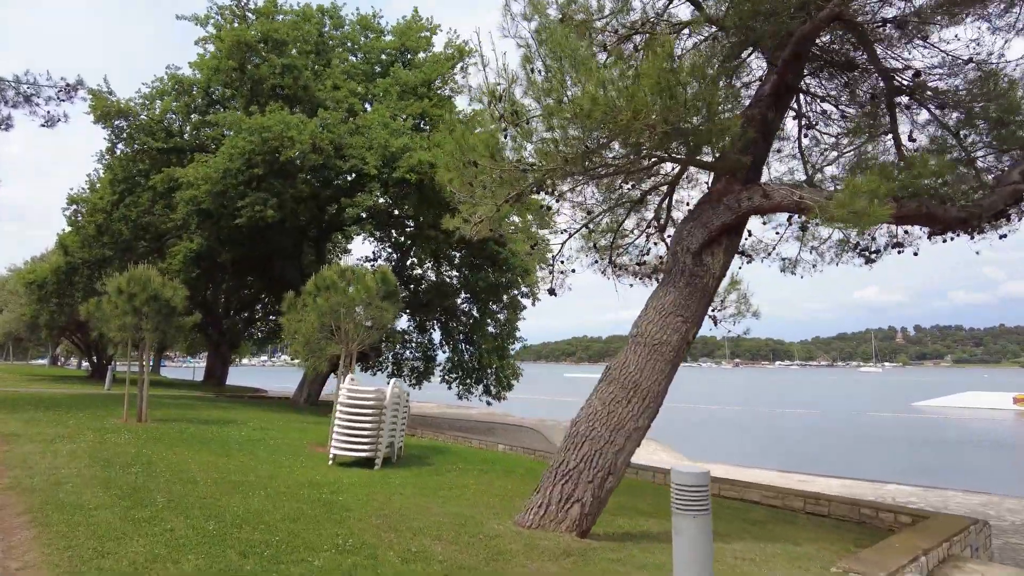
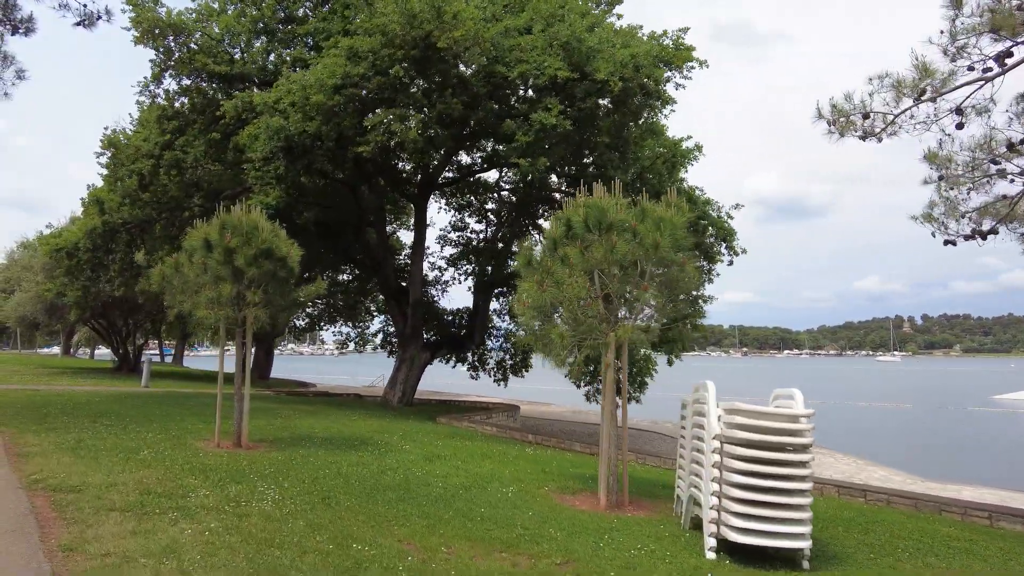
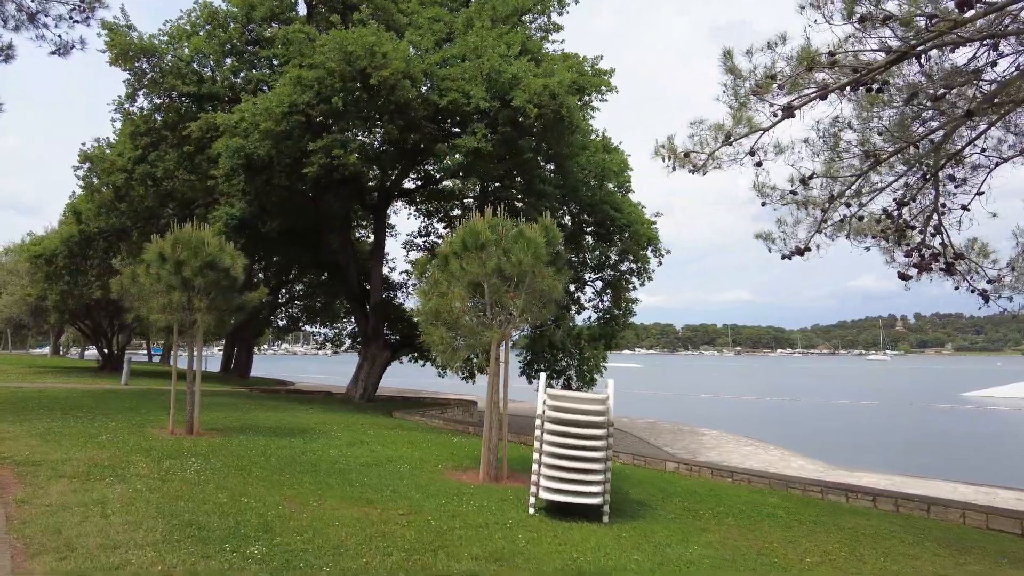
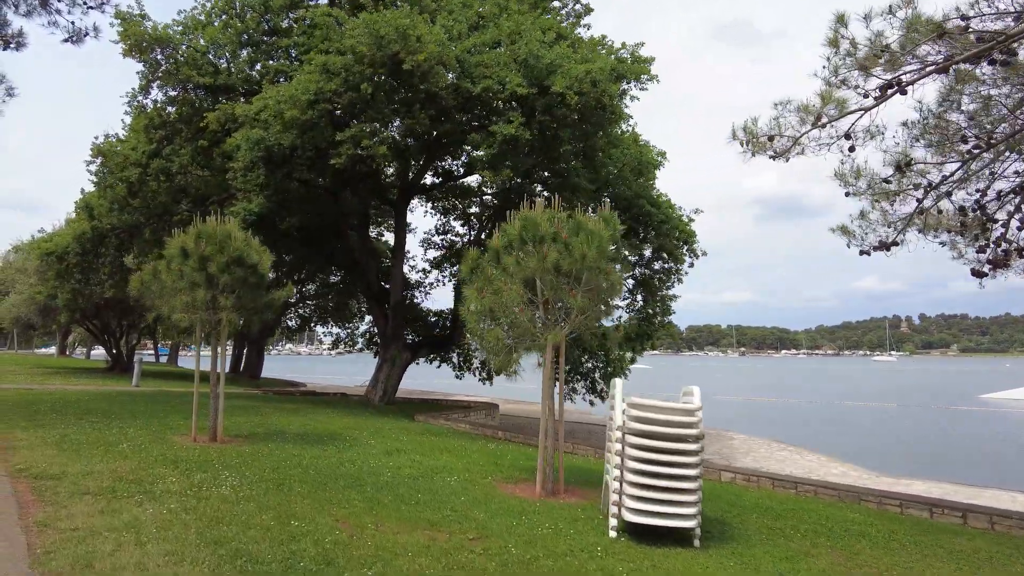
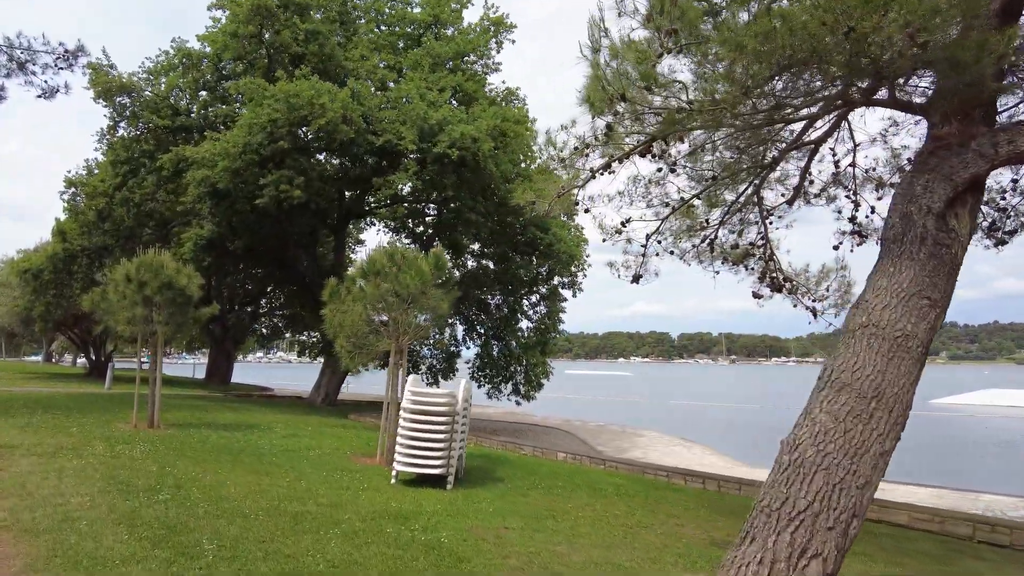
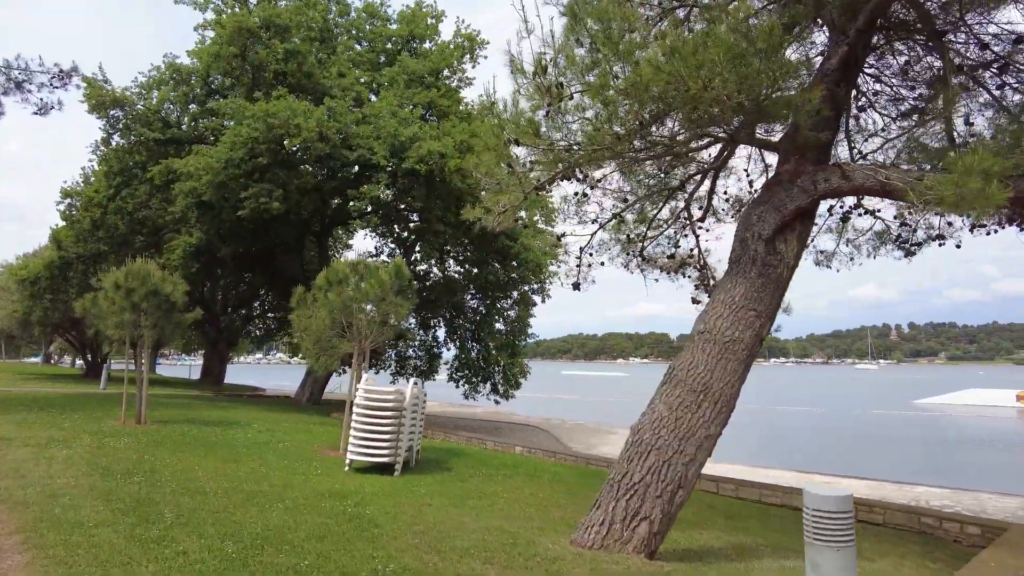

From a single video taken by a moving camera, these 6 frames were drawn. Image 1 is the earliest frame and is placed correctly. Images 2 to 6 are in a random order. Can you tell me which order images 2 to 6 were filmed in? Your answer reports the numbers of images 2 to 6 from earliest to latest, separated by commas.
6, 5, 3, 4, 2
